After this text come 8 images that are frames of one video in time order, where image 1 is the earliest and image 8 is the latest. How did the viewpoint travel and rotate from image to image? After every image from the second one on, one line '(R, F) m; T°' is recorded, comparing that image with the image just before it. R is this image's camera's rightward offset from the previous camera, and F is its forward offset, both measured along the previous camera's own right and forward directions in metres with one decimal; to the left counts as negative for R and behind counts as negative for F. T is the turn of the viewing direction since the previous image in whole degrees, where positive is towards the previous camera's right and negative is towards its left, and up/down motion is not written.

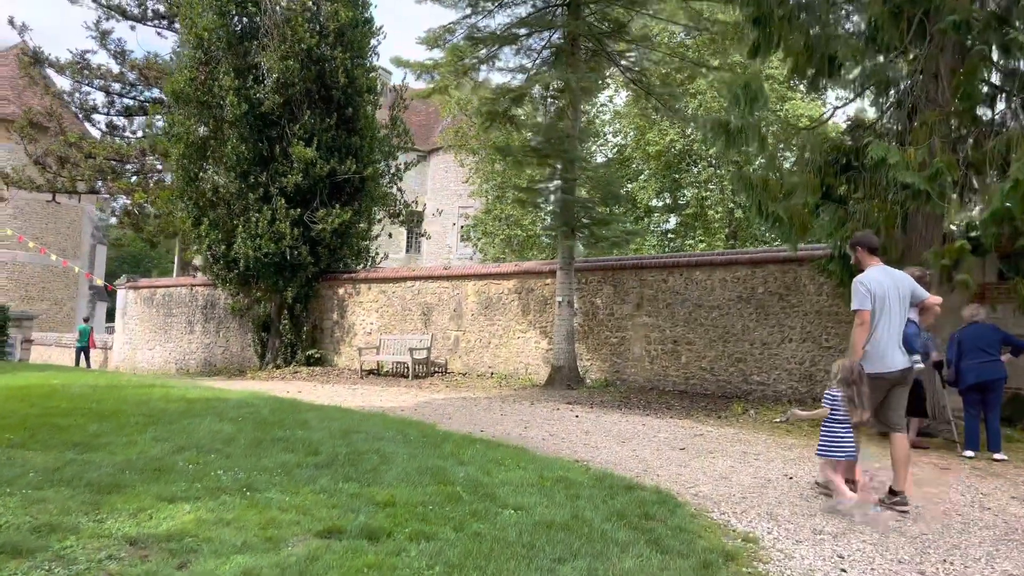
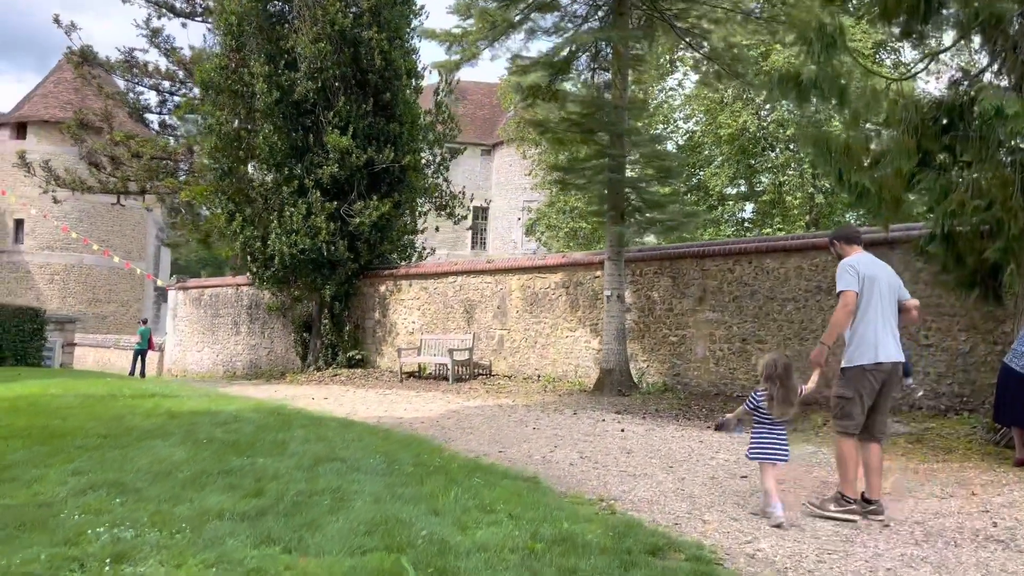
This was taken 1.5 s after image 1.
(+0.4, +1.3) m; -5°
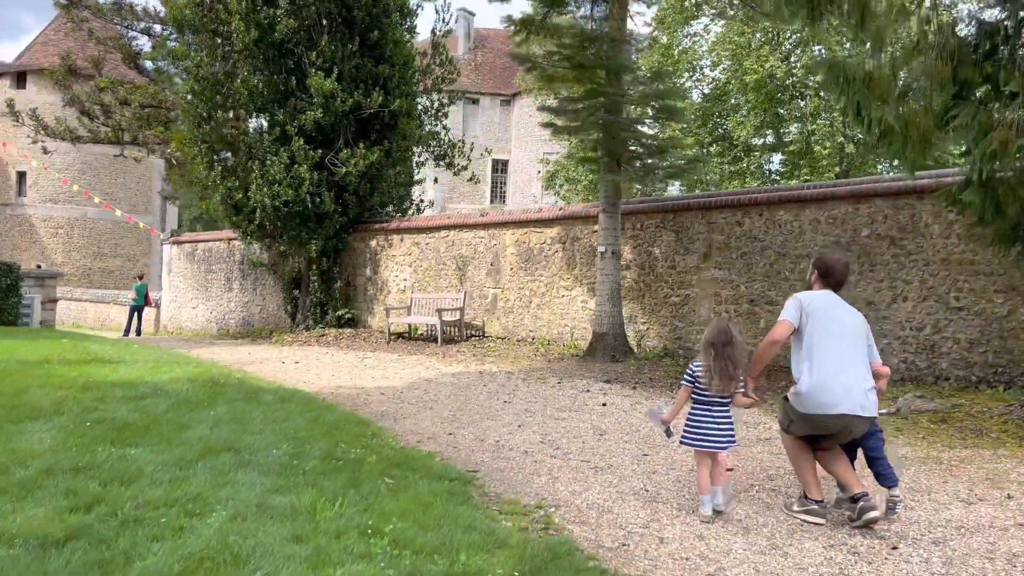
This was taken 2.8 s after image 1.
(+0.5, +1.0) m; -2°
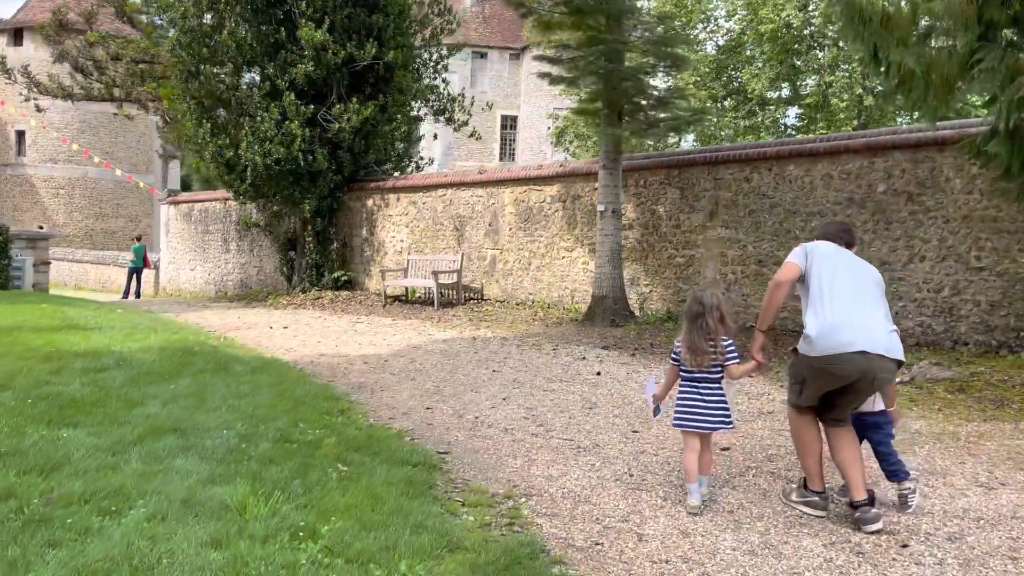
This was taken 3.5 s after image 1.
(+0.2, +0.4) m; -1°
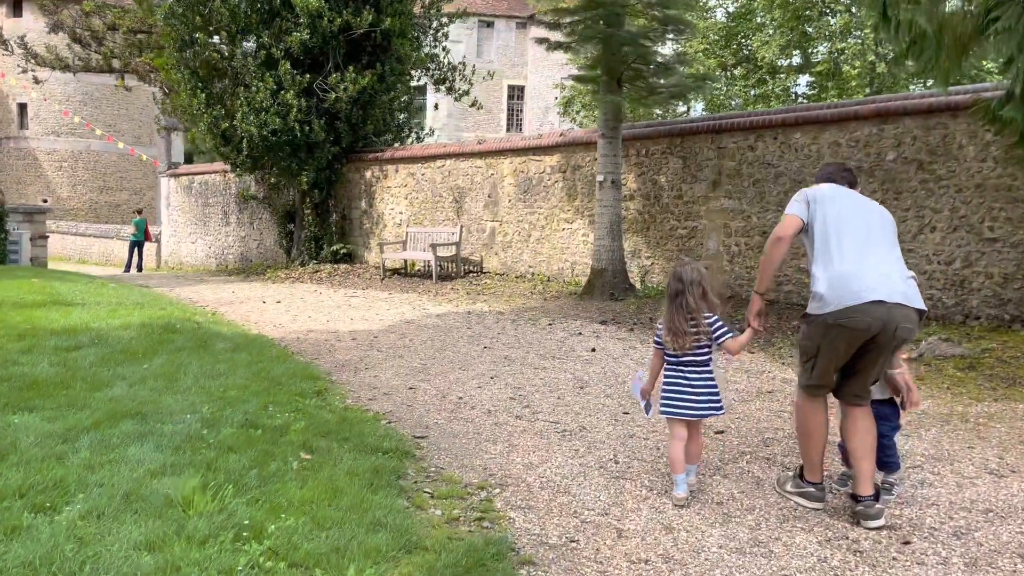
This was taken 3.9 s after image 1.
(+0.1, +0.2) m; -1°
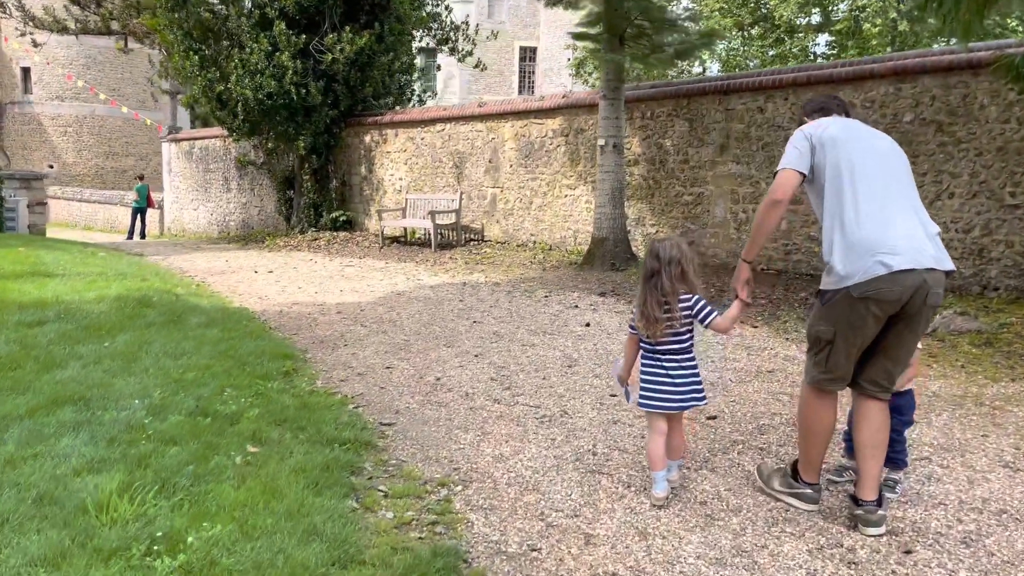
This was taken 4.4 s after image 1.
(+0.2, +0.3) m; -1°
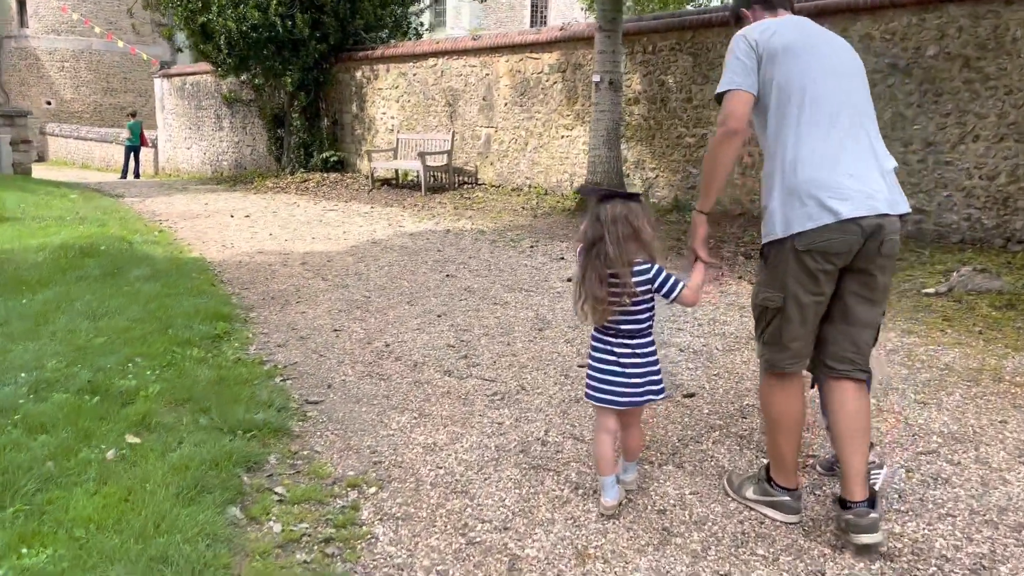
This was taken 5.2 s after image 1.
(+0.3, +0.5) m; -1°
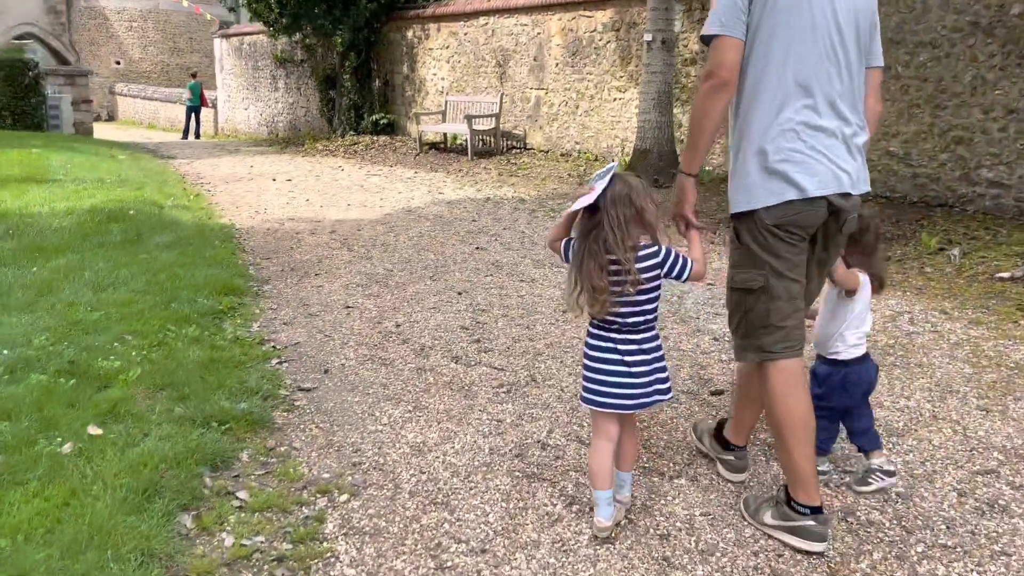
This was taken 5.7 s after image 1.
(+0.2, +0.3) m; -4°
